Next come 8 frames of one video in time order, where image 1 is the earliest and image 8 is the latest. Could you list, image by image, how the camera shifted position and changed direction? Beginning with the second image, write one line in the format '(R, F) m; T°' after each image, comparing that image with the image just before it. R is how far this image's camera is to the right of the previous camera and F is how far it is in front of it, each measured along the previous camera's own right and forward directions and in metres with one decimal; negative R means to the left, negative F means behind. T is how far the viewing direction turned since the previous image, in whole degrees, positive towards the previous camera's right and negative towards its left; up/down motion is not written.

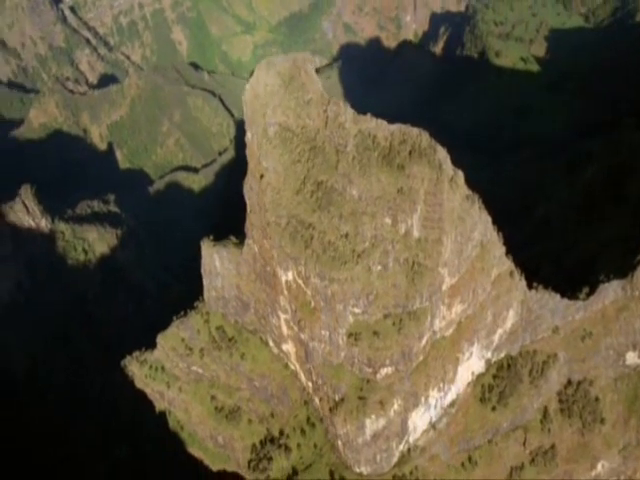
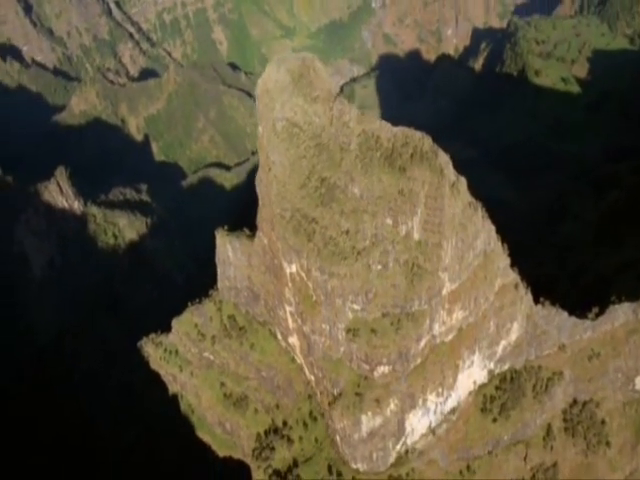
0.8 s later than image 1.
(+1.8, -1.2) m; -3°
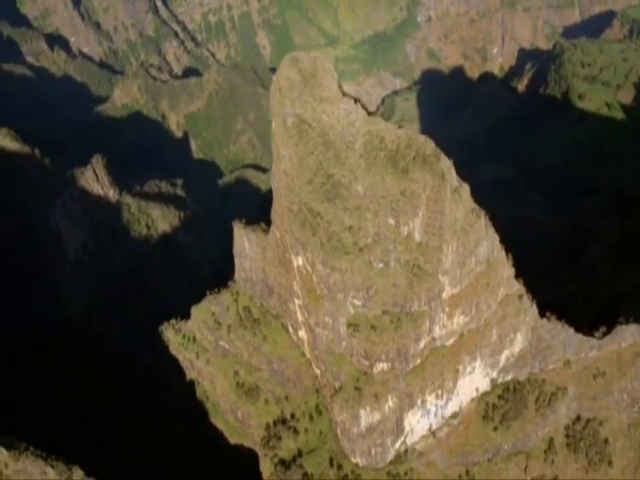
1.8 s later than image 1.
(+2.1, -1.8) m; -3°
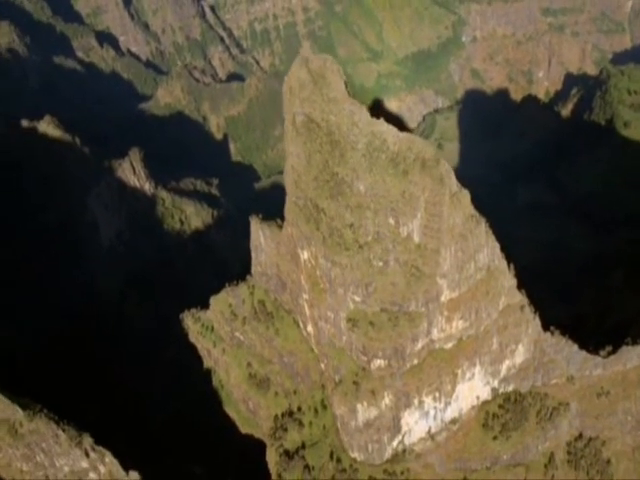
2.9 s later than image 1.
(+2.5, -2.2) m; -3°
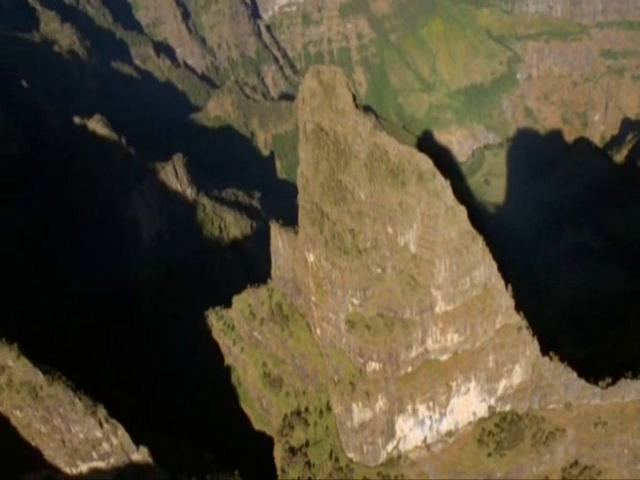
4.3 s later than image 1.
(+3.5, -3.4) m; -4°
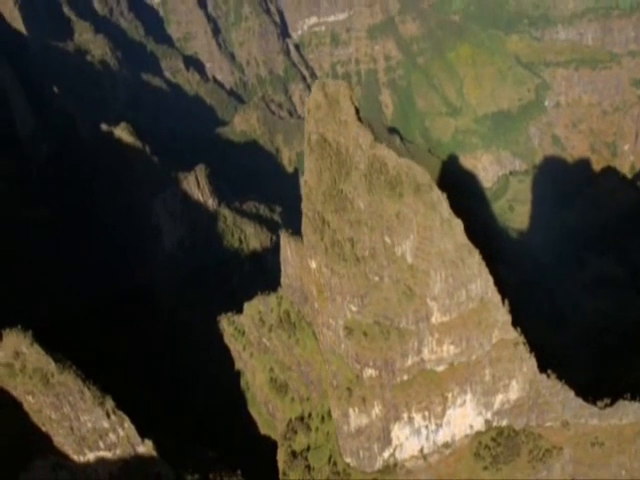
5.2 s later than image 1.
(+2.1, -2.2) m; -2°
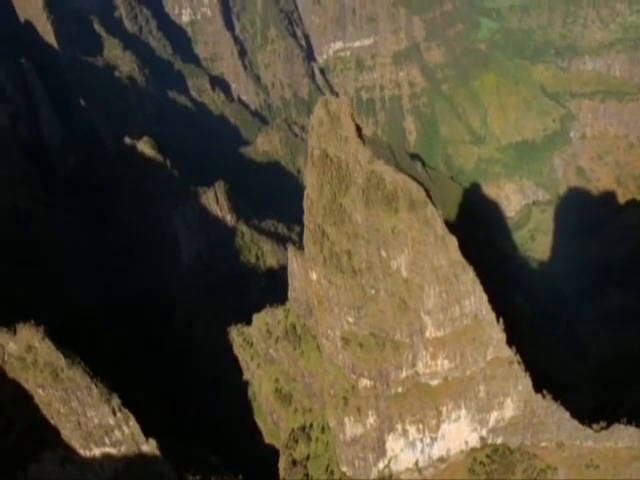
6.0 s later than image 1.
(+2.2, -2.4) m; -2°
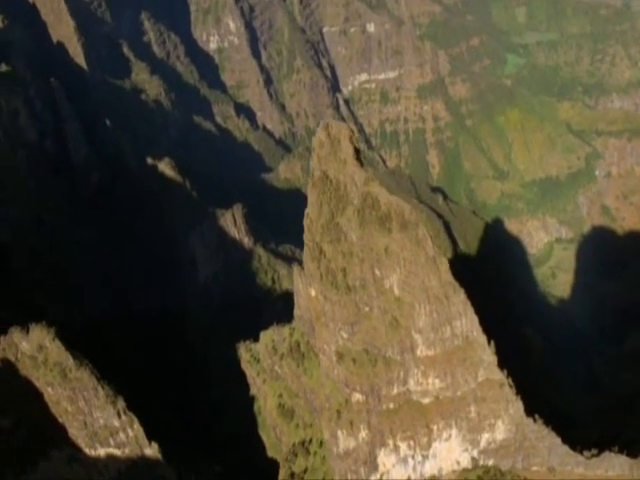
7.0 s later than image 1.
(+2.6, -2.9) m; -2°
